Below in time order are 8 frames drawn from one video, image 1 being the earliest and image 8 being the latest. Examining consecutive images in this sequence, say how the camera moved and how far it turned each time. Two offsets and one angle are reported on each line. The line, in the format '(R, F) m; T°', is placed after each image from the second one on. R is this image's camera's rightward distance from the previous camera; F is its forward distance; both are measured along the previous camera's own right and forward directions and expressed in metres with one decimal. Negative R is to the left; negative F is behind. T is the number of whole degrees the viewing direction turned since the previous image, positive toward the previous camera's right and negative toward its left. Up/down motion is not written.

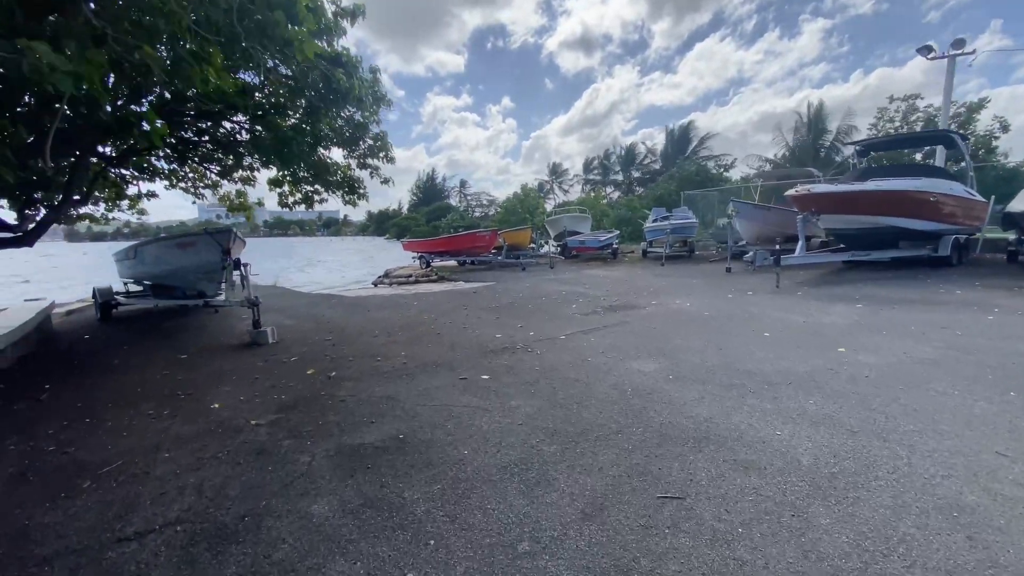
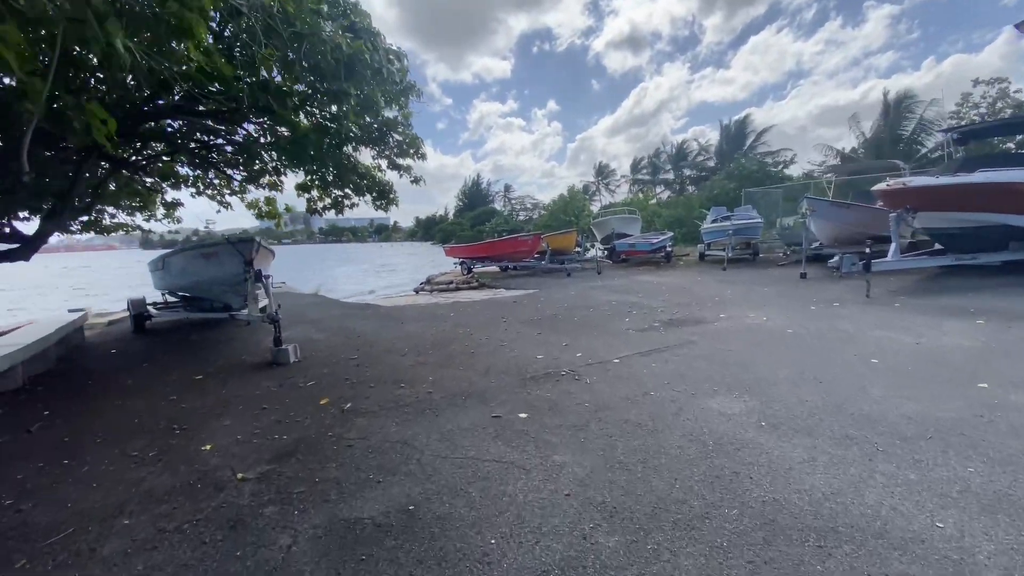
(0.0, +0.8) m; -6°
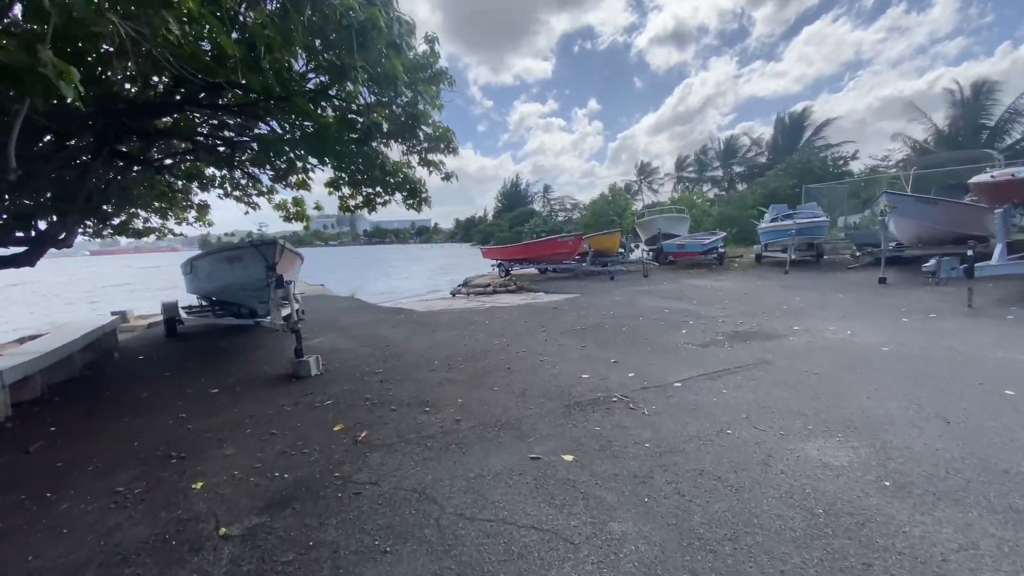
(0.0, +0.6) m; -5°
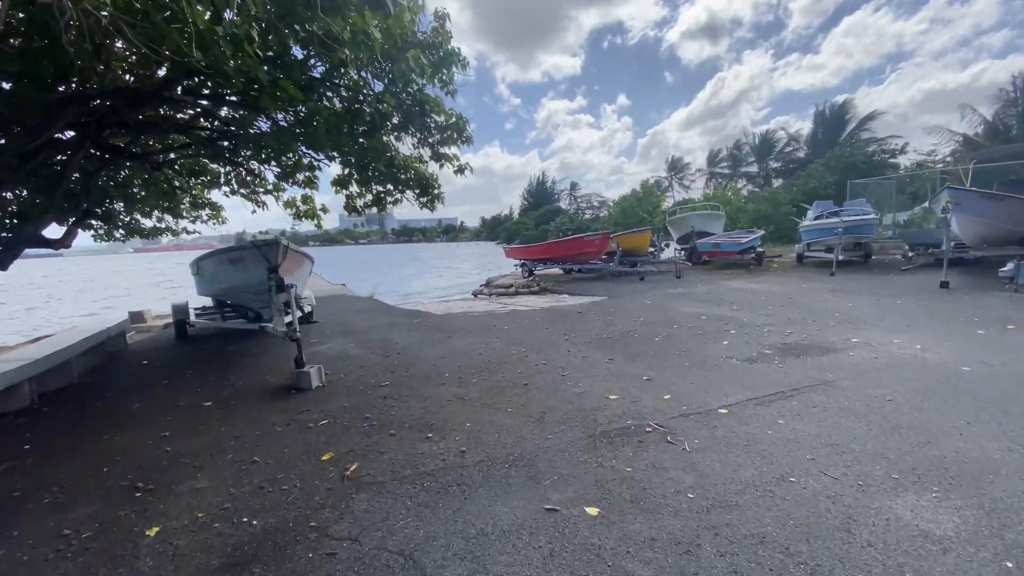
(+0.1, +0.5) m; -3°
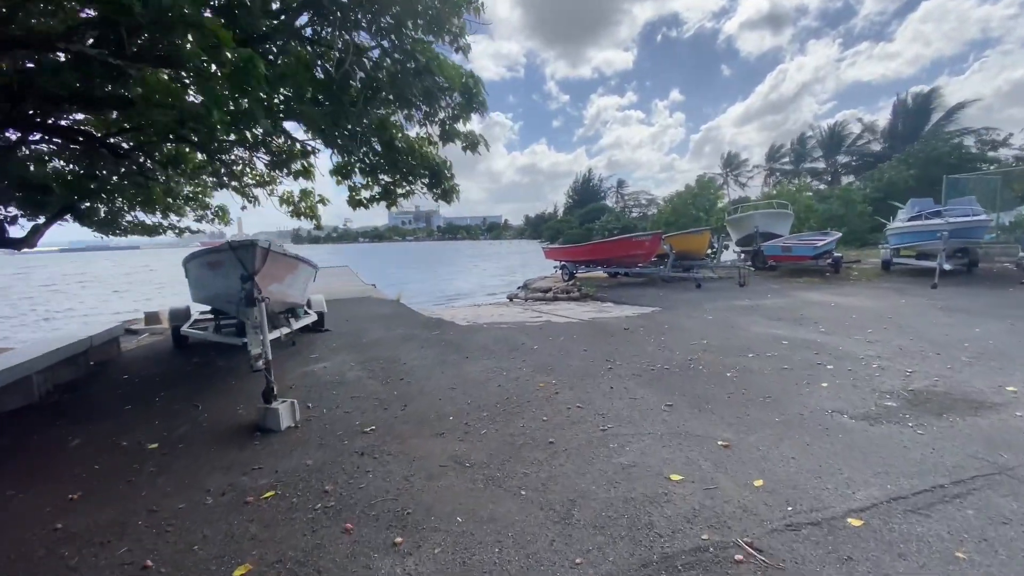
(+0.1, +1.1) m; -5°
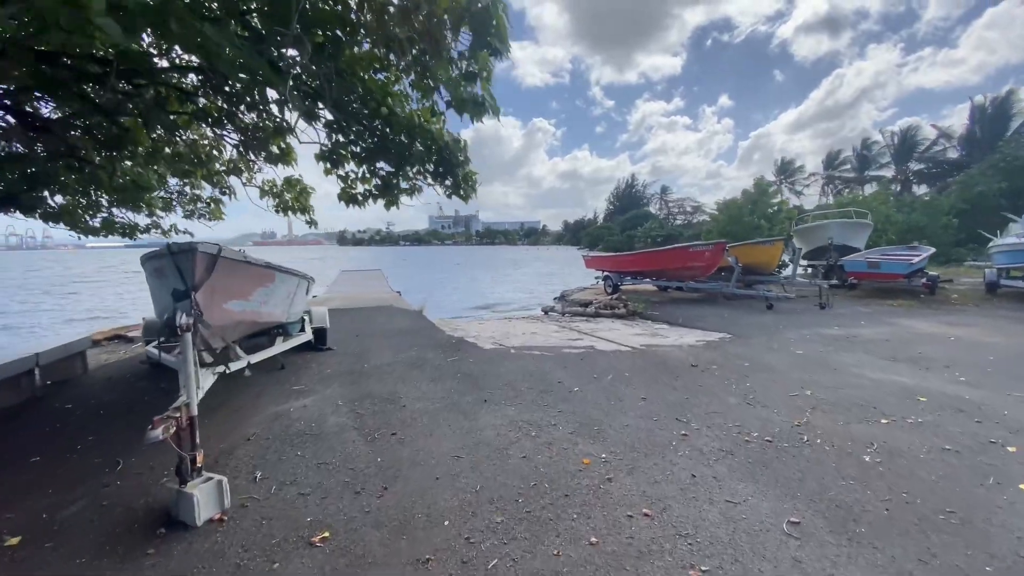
(0.0, +1.3) m; -5°
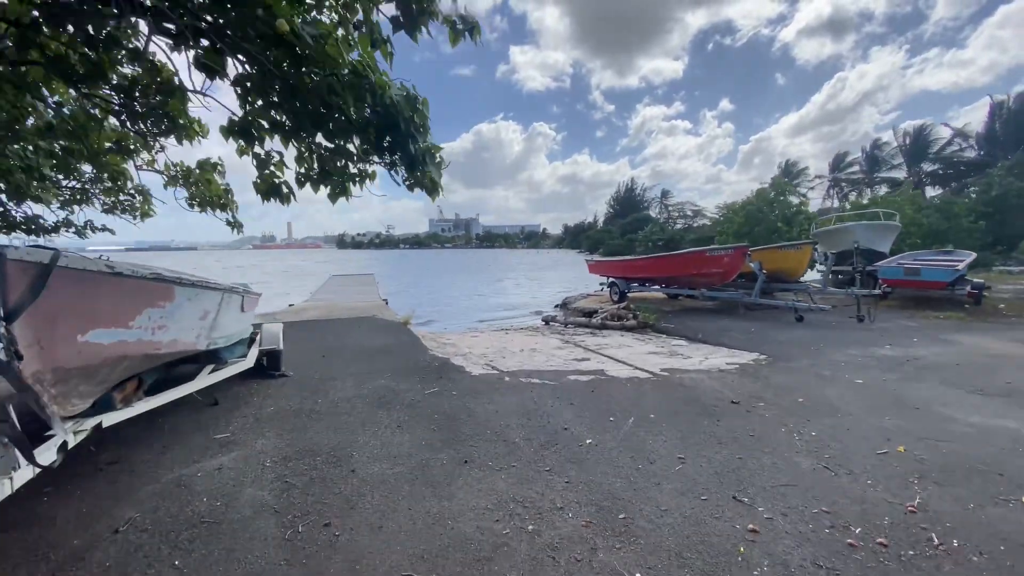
(+0.1, +1.0) m; 0°
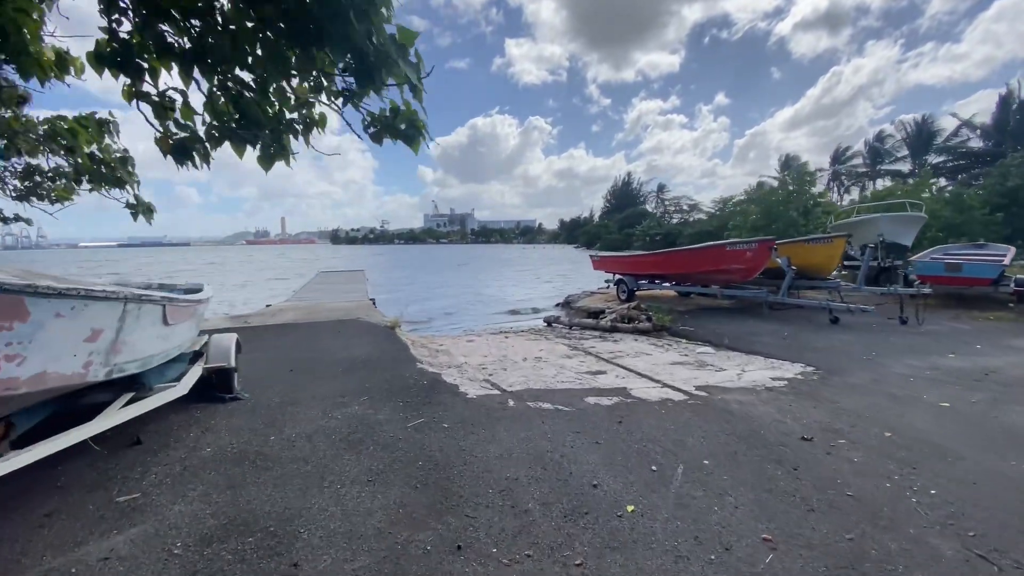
(-0.1, +0.9) m; 0°
